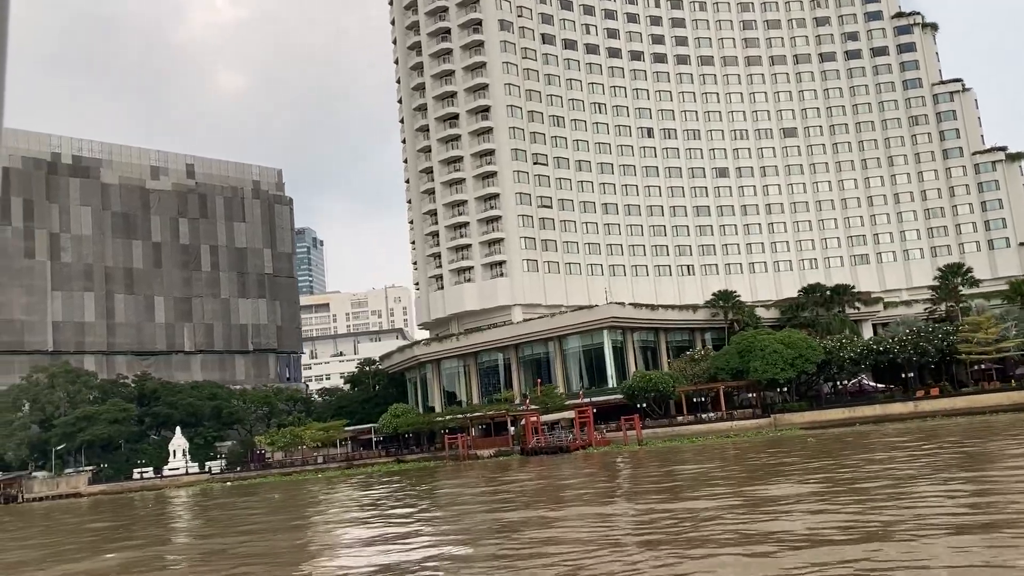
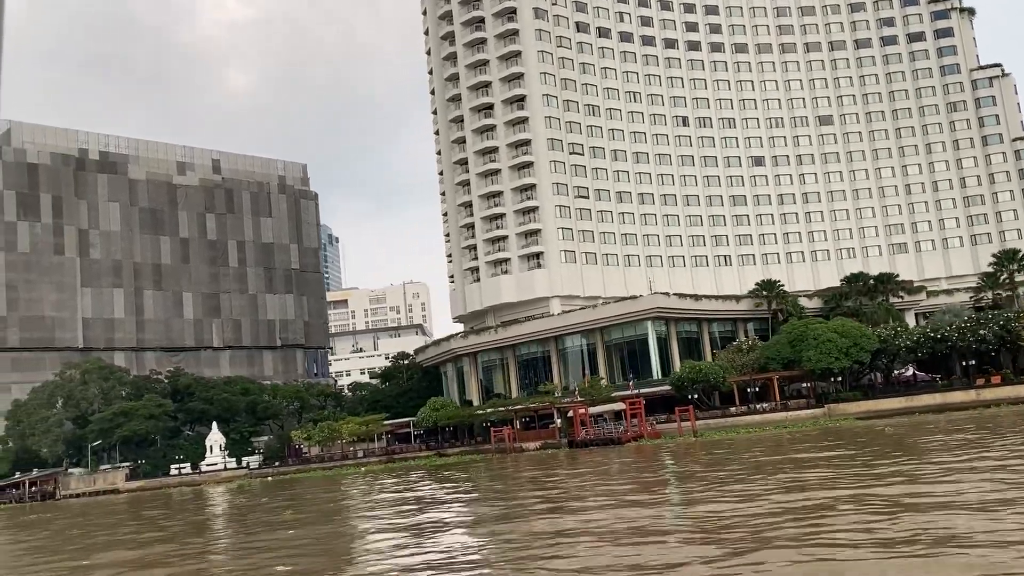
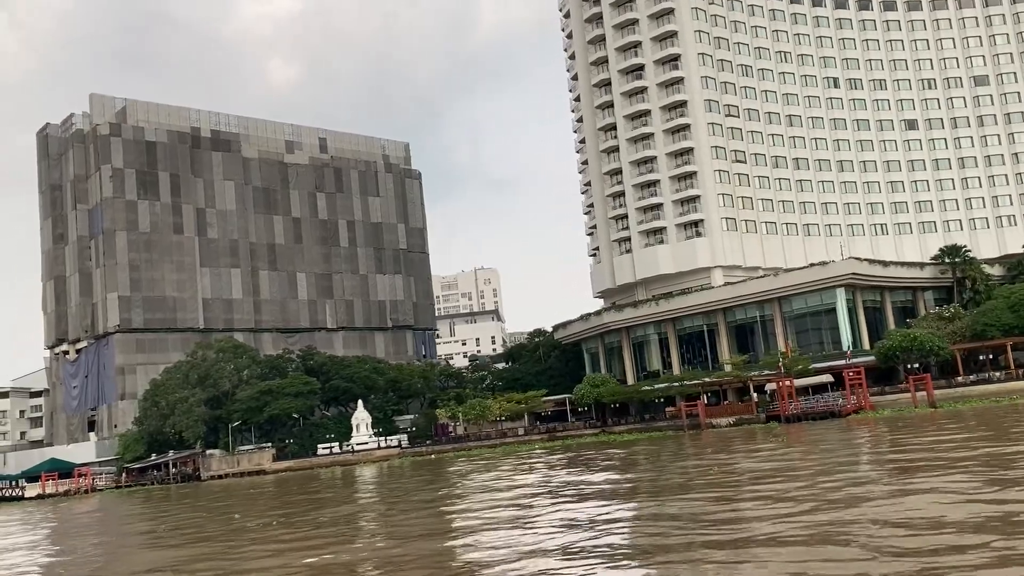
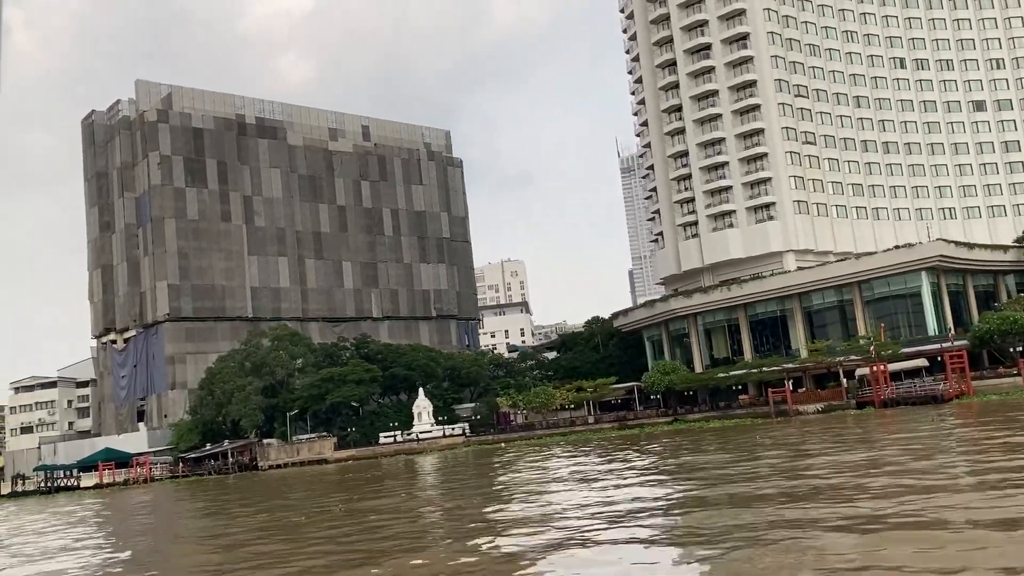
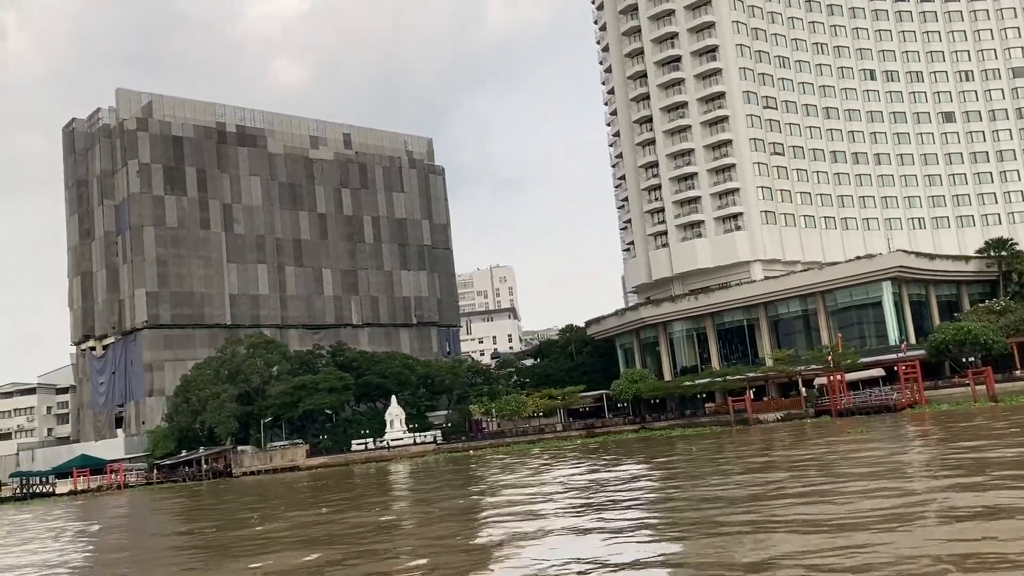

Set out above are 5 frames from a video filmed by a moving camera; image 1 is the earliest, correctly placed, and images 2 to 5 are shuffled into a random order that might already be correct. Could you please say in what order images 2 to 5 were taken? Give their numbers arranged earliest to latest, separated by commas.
2, 3, 5, 4
